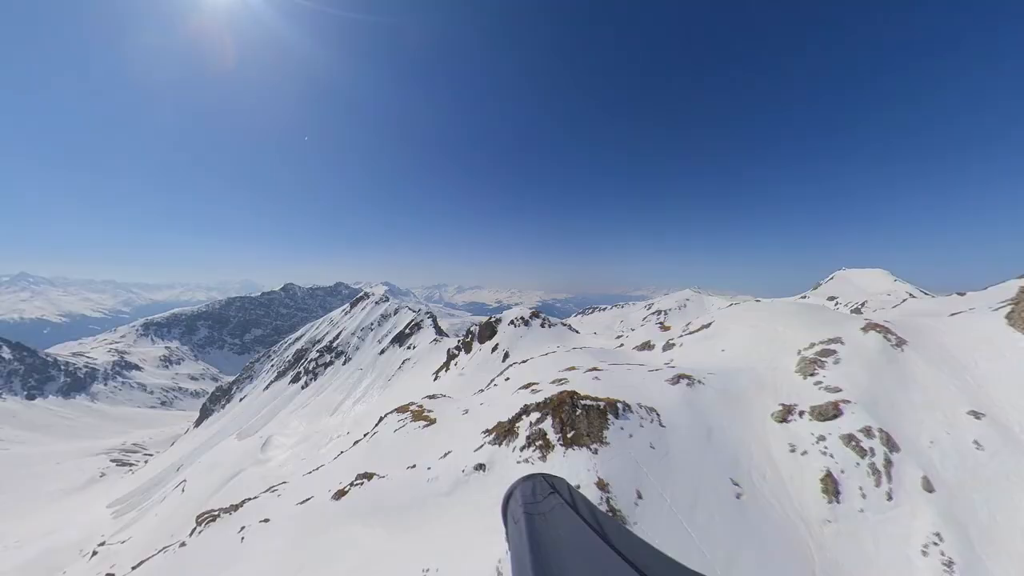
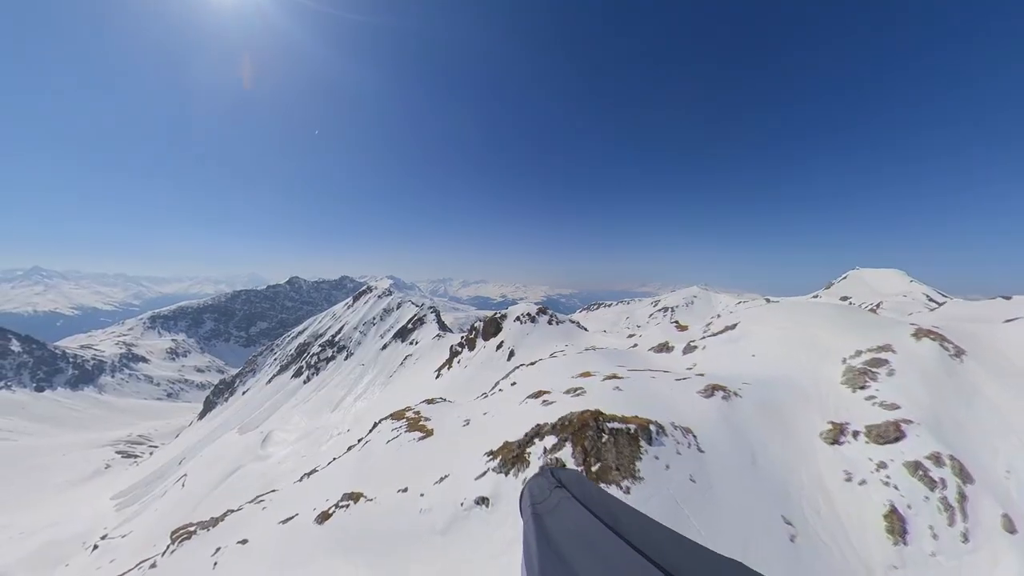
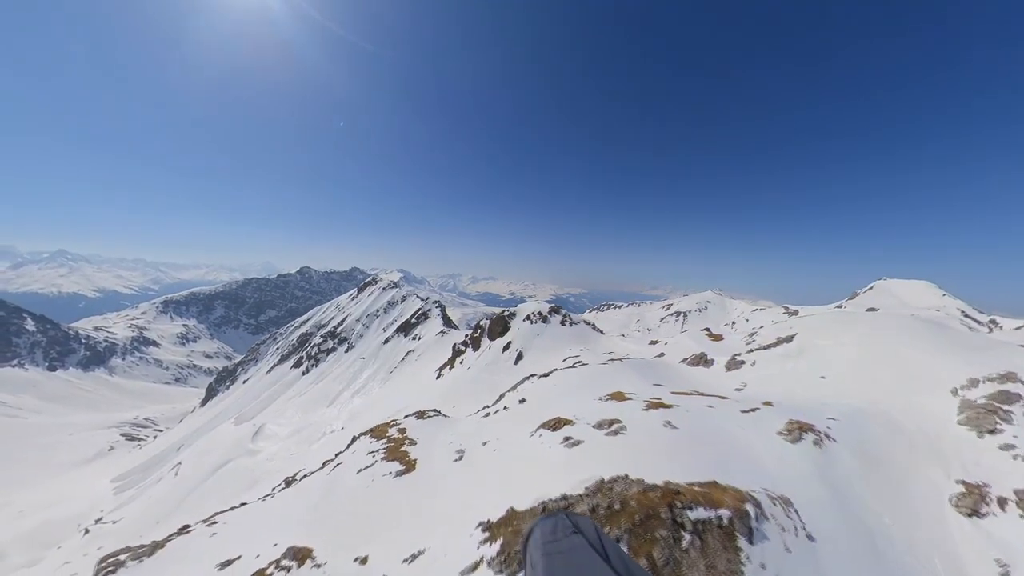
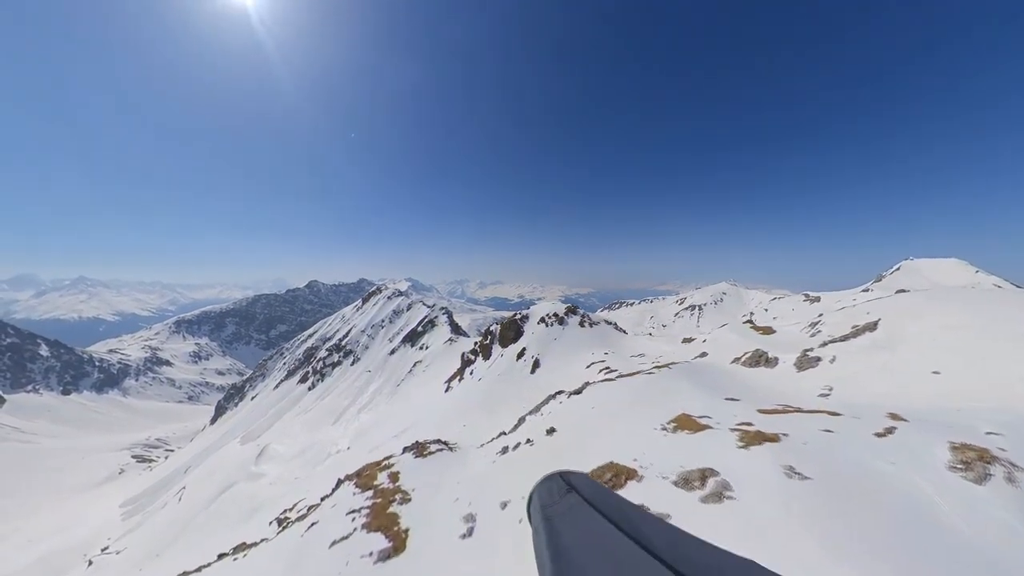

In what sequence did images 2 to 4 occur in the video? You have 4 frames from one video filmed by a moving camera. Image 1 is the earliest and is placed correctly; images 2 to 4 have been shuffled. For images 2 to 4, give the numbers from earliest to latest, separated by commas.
2, 3, 4
